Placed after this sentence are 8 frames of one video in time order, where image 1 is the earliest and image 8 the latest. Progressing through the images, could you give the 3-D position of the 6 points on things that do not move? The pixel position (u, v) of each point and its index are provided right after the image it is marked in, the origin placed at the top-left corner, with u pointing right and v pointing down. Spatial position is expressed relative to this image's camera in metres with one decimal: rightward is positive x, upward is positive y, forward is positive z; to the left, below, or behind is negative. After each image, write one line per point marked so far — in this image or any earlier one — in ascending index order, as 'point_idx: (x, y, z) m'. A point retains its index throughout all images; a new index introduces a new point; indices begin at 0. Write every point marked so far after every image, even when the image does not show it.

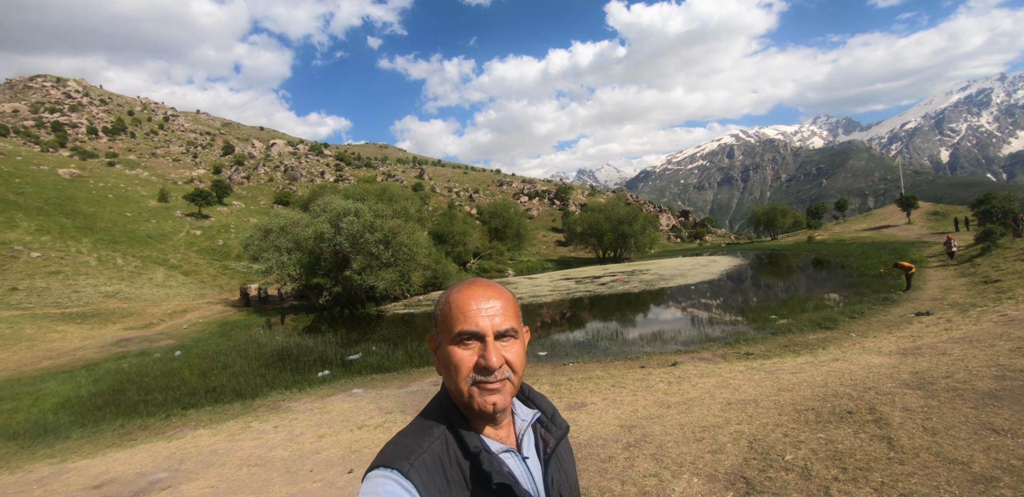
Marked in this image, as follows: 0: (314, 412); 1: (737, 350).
0: (-4.6, -3.8, +10.9) m
1: (+6.7, -3.0, +14.3) m
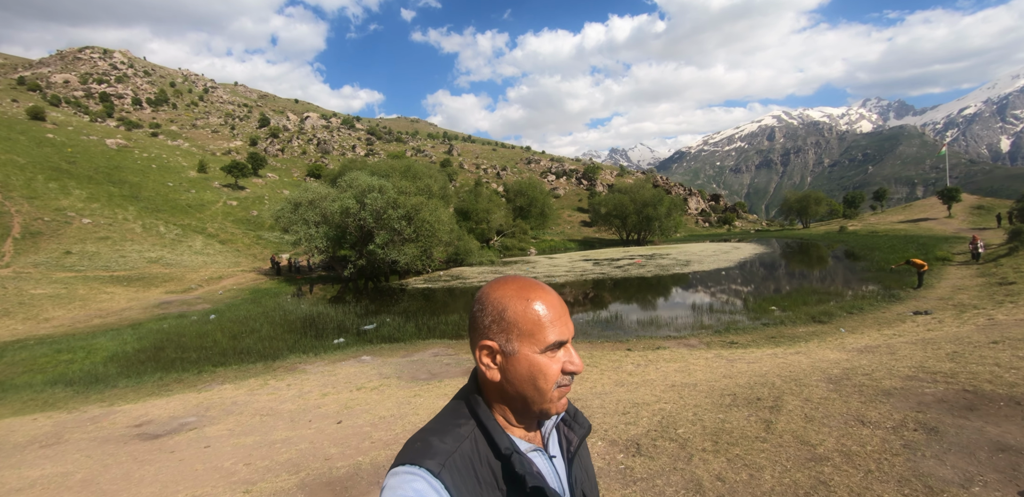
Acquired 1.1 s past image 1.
0: (-4.9, -3.3, +12.3) m
1: (+6.6, -2.8, +15.0) m
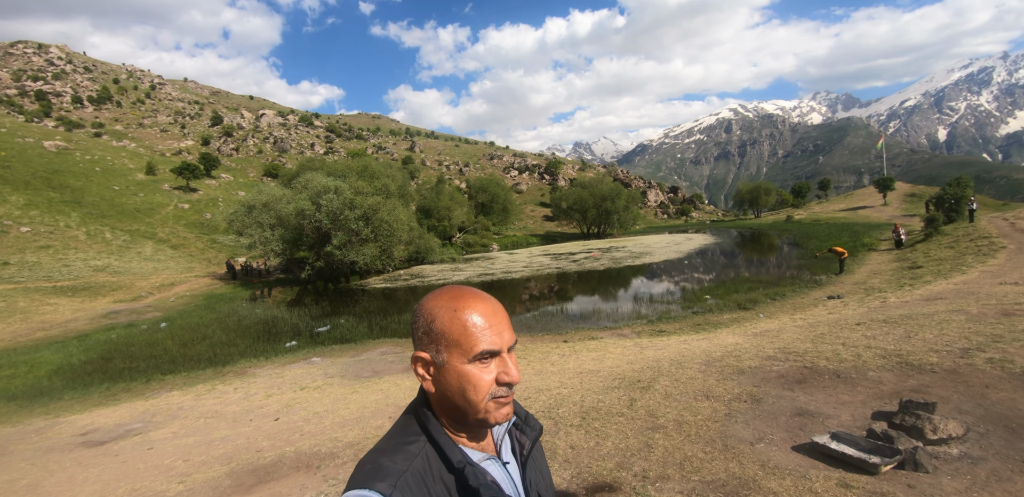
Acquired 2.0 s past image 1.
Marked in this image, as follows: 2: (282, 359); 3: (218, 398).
0: (-6.4, -3.5, +12.8) m
1: (+4.8, -2.7, +16.2) m
2: (-8.0, -3.9, +16.6) m
3: (-6.8, -3.5, +11.1) m
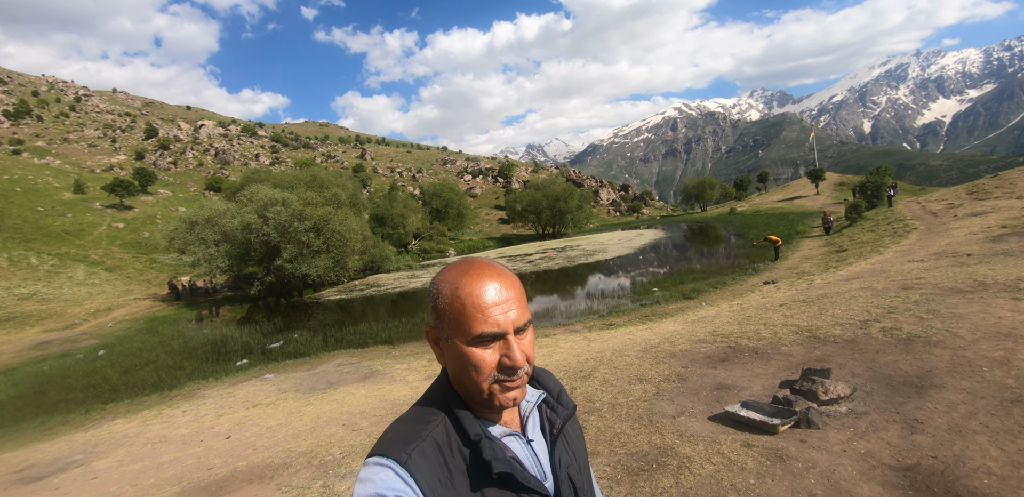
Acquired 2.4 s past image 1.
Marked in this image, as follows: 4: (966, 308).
0: (-7.6, -3.9, +12.5) m
1: (+3.3, -2.6, +16.9) m
2: (-9.5, -4.4, +16.2) m
3: (-7.8, -3.9, +10.8) m
4: (+6.9, -0.9, +7.4) m
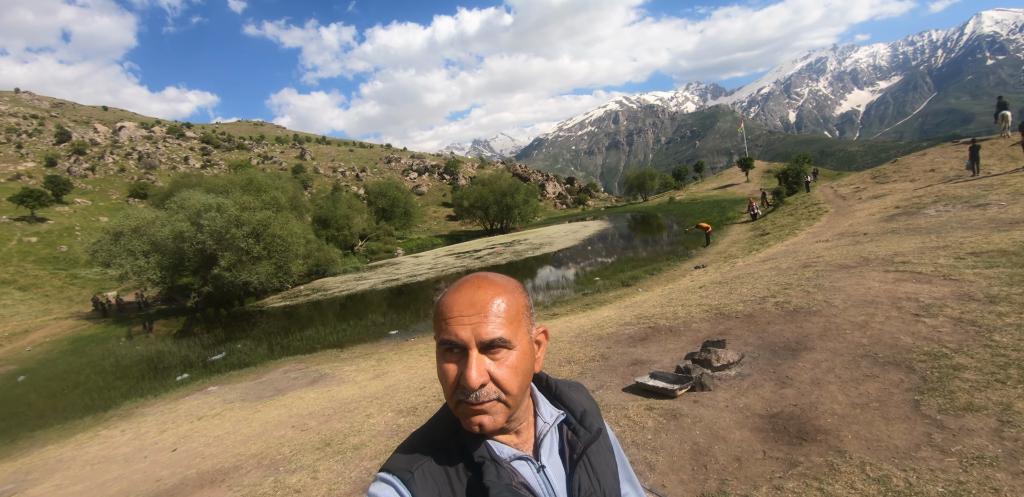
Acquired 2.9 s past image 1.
0: (-8.9, -4.2, +12.2) m
1: (+1.3, -2.3, +17.7) m
2: (-11.2, -4.8, +15.7) m
3: (-9.0, -4.3, +10.5) m
4: (+5.9, -0.5, +8.6) m
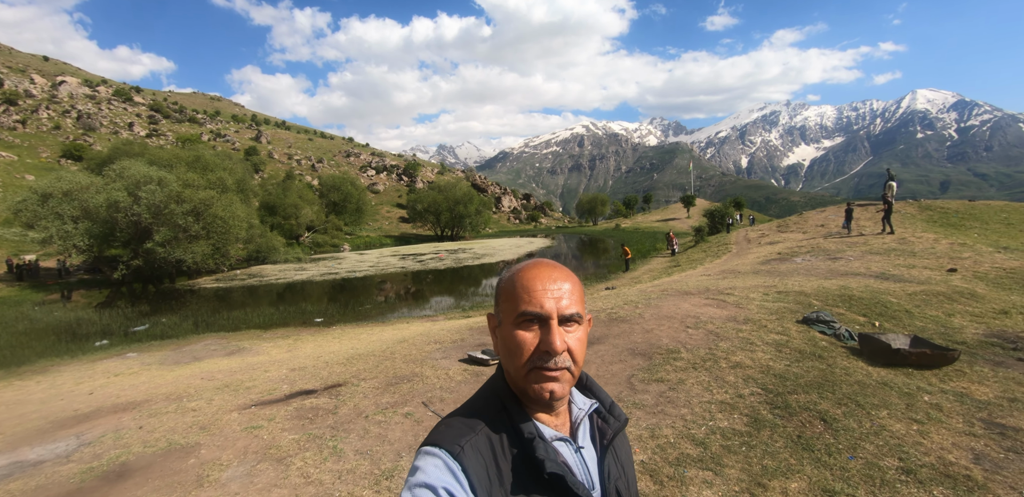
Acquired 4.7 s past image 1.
0: (-11.8, -3.3, +13.0) m
1: (-2.0, -2.7, +19.5) m
2: (-14.4, -3.7, +16.3) m
3: (-11.7, -3.3, +11.3) m
4: (+3.6, -1.2, +10.9) m
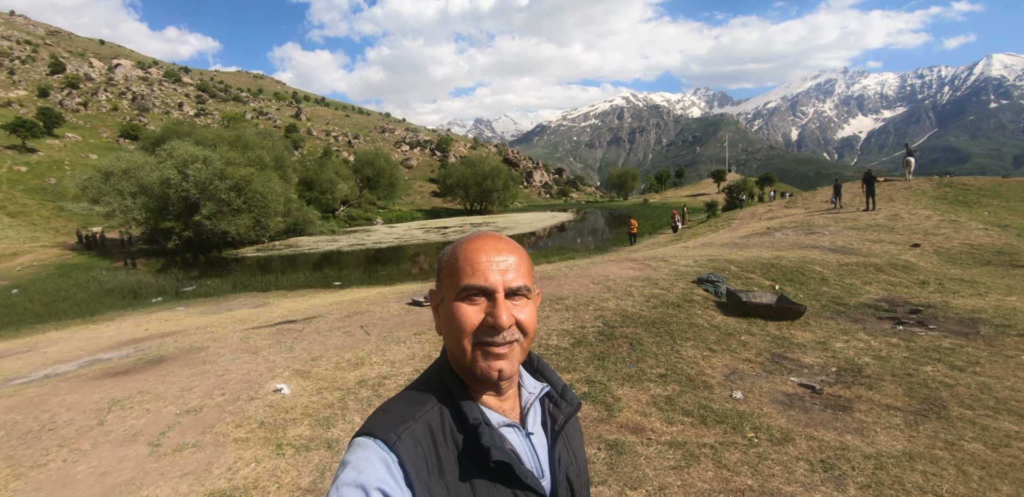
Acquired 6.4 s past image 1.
0: (-12.7, -2.3, +16.2) m
1: (-2.4, -1.4, +21.8) m
2: (-15.0, -2.5, +19.7) m
3: (-12.7, -2.4, +14.5) m
4: (+2.5, -0.5, +12.8) m
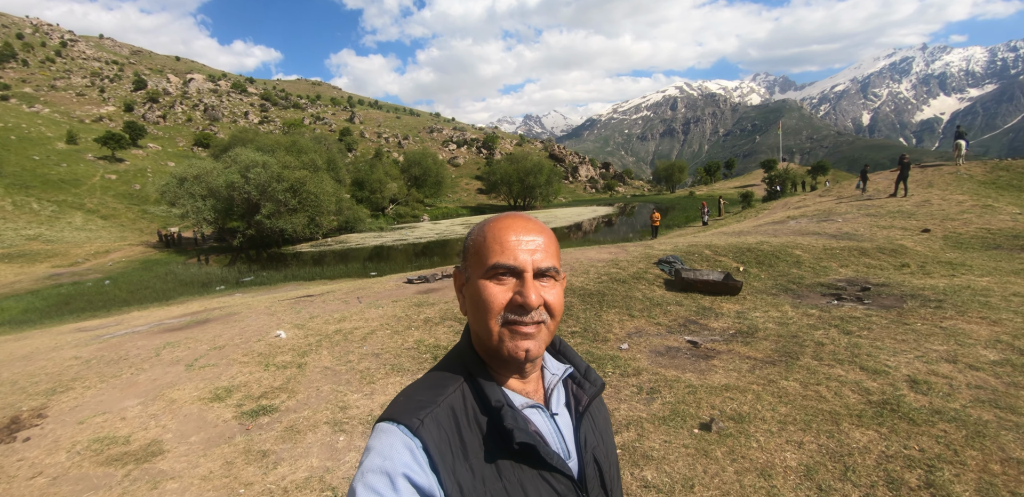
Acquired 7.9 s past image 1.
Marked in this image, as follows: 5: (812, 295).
0: (-12.5, -2.0, +19.2) m
1: (-1.6, -1.0, +23.7) m
2: (-14.4, -2.2, +22.9) m
3: (-12.7, -2.2, +17.5) m
4: (+2.3, -0.1, +14.2) m
5: (+6.7, -1.0, +10.6) m
